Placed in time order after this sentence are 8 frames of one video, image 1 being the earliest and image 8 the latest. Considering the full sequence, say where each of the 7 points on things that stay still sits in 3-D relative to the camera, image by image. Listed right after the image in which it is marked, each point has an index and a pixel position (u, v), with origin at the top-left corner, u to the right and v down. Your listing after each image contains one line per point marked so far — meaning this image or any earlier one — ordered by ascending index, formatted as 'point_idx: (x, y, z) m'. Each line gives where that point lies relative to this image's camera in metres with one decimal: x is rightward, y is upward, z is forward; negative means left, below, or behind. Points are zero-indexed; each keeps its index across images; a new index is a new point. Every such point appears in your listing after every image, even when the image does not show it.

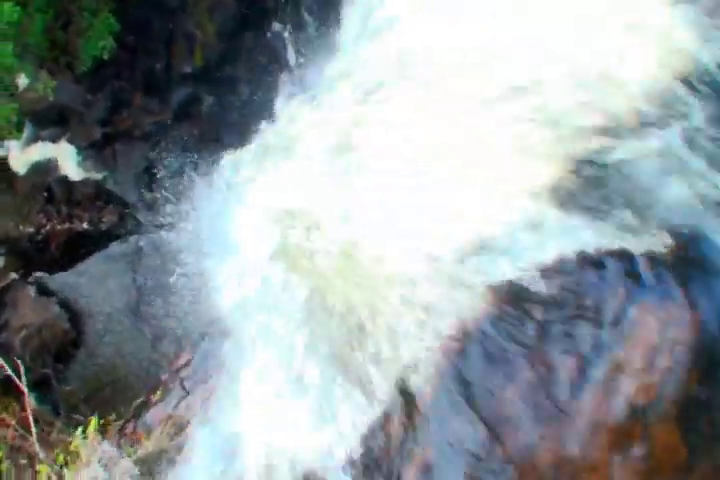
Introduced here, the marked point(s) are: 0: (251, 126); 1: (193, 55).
0: (-0.8, +1.0, +9.7) m
1: (-1.3, +1.6, +9.3) m
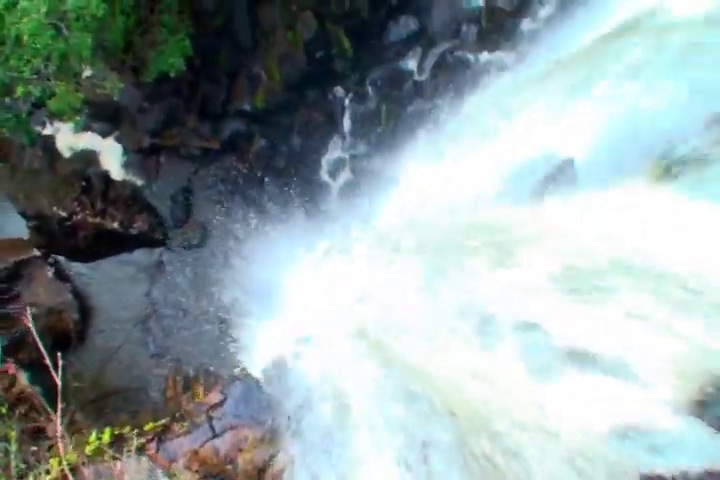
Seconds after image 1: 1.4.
0: (-0.6, +0.6, +10.2) m
1: (-1.0, +1.3, +9.8) m
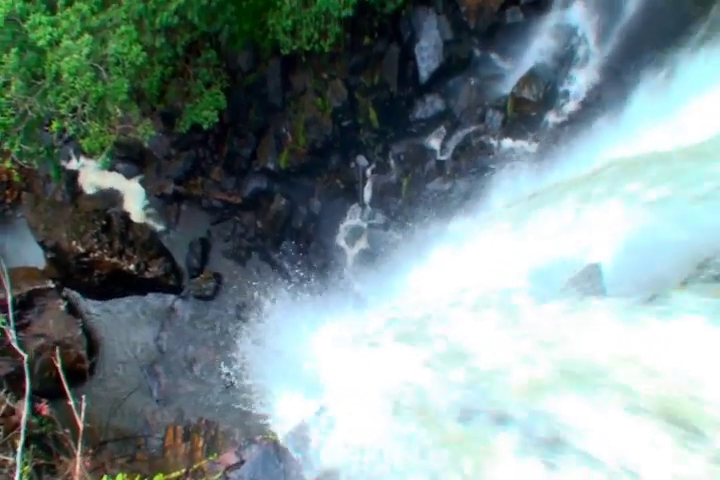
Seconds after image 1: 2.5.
0: (-0.5, 0.0, +10.4) m
1: (-0.8, +0.8, +10.1) m
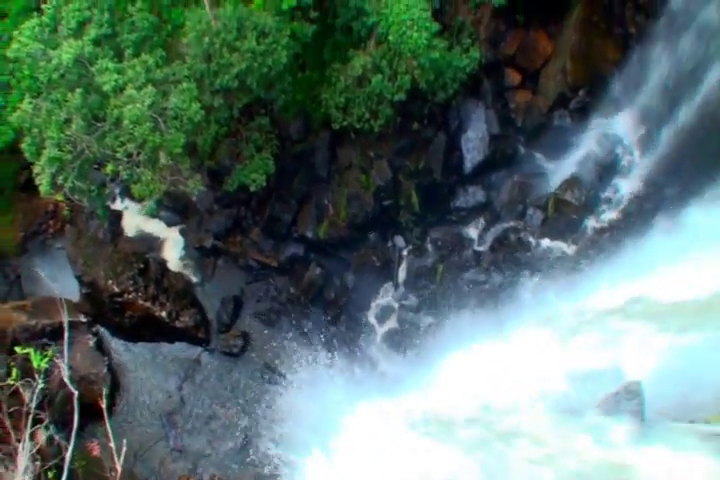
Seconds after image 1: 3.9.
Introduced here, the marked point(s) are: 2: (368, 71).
0: (-0.2, -0.7, +10.6) m
1: (-0.4, +0.2, +10.4) m
2: (+0.1, +1.4, +9.3) m
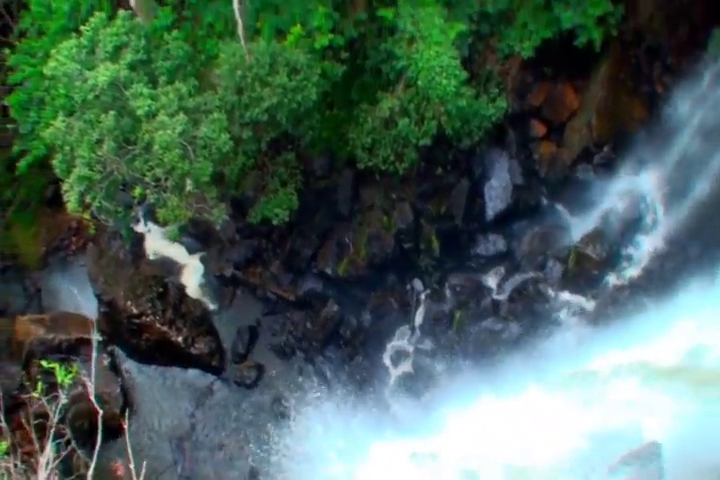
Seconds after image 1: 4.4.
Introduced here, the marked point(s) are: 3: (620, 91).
0: (-0.1, -1.1, +10.7) m
1: (-0.2, -0.2, +10.5) m
2: (+0.3, +1.1, +9.5) m
3: (+2.4, +1.4, +10.4) m
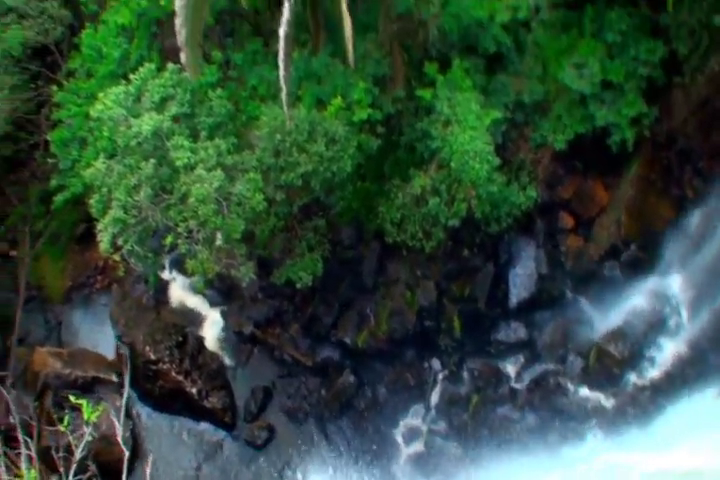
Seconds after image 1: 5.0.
0: (+0.1, -1.8, +10.7) m
1: (0.0, -0.9, +10.7) m
2: (+0.6, +0.4, +9.8) m
3: (+2.8, +0.5, +10.5) m
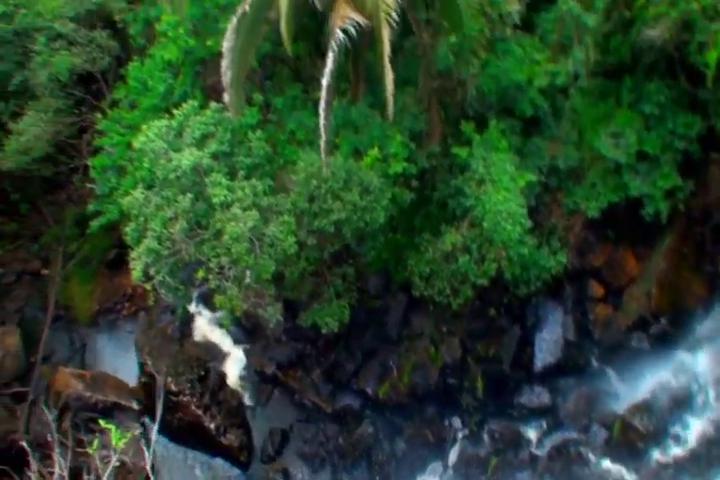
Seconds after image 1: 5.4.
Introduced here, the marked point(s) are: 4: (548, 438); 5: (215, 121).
0: (+0.2, -2.3, +10.7) m
1: (+0.2, -1.4, +10.7) m
2: (+0.9, -0.1, +9.9) m
3: (+3.1, -0.2, +10.6) m
4: (+1.8, -1.9, +10.7) m
5: (-1.2, +1.0, +9.3) m
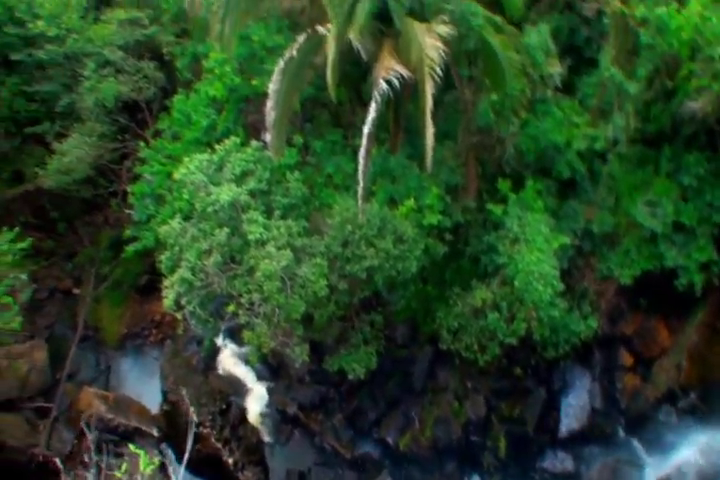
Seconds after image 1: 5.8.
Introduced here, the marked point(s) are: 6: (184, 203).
0: (+0.4, -2.8, +10.7) m
1: (+0.4, -1.9, +10.7) m
2: (+1.1, -0.6, +10.0) m
3: (+3.3, -0.9, +10.5) m
4: (+2.0, -2.5, +10.6) m
5: (-0.9, +0.7, +9.6) m
6: (-1.5, +0.3, +9.7) m
